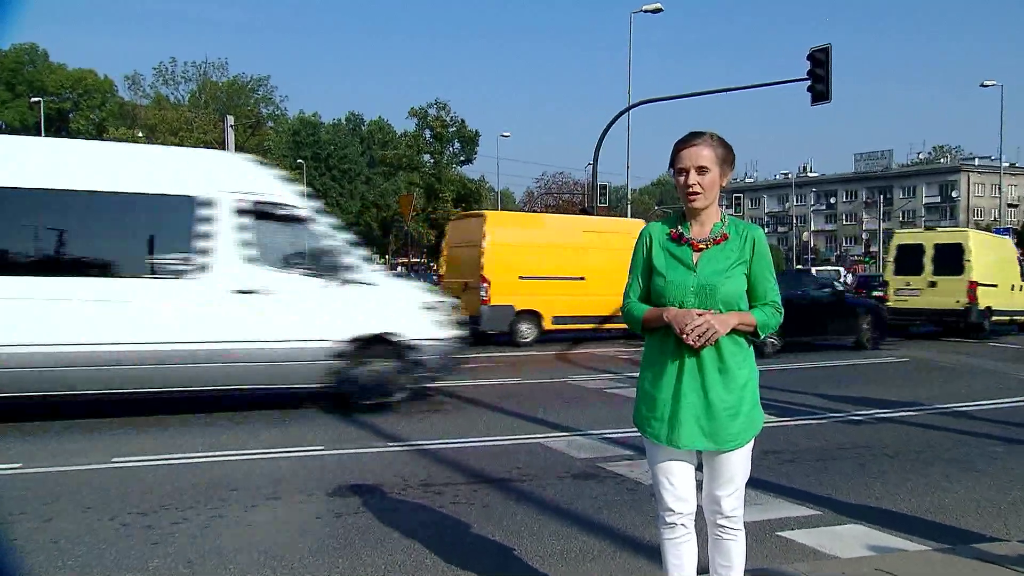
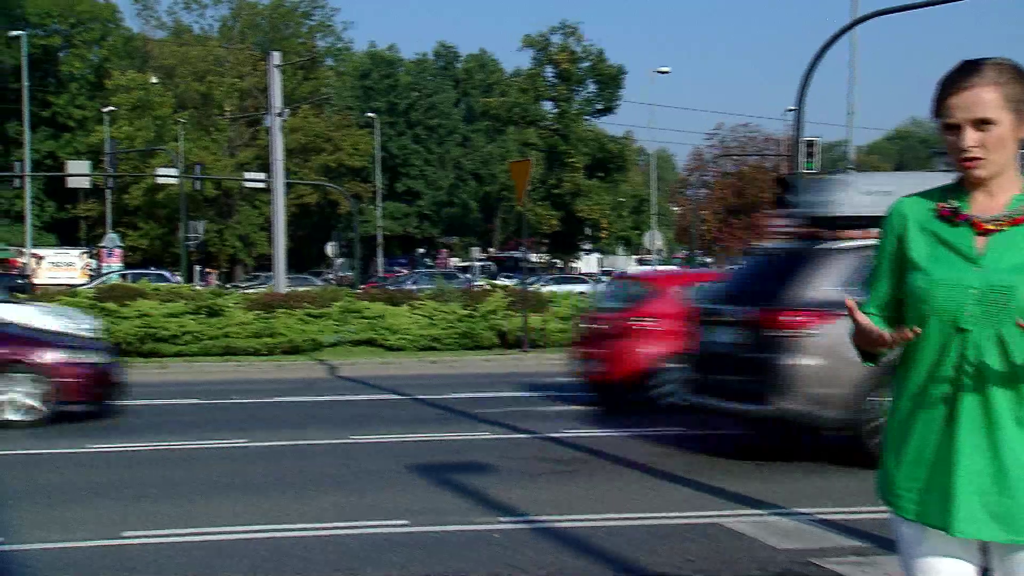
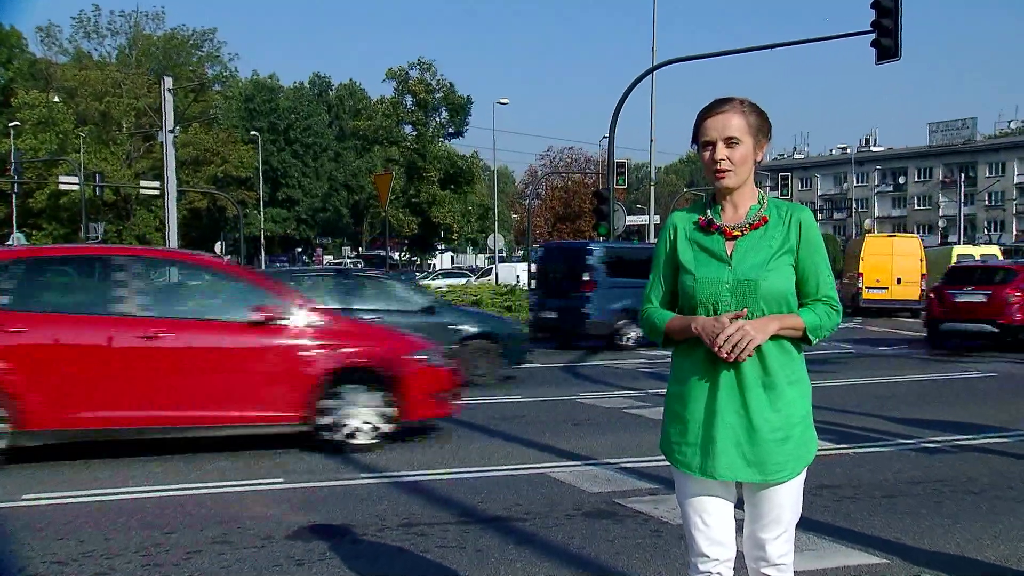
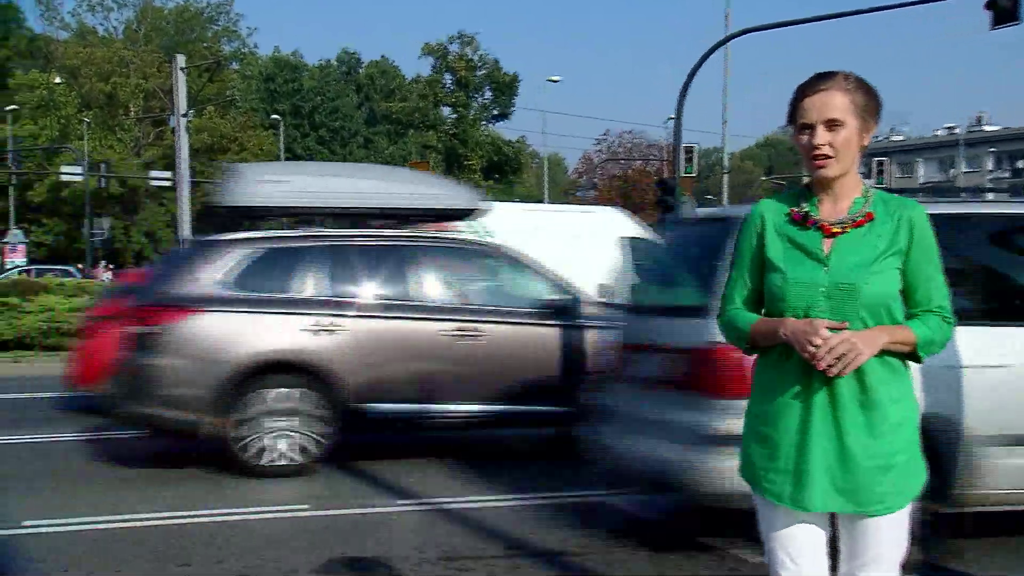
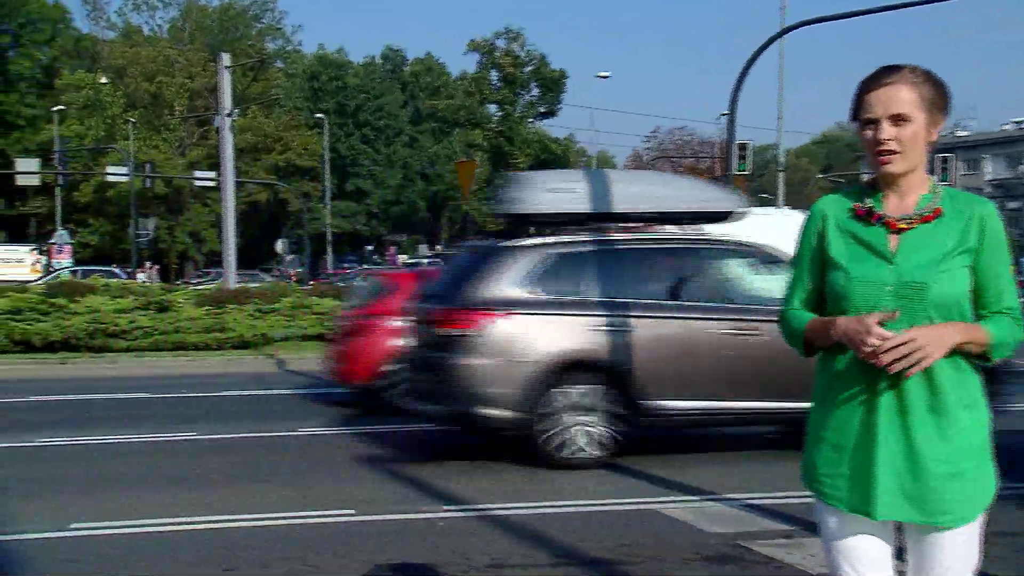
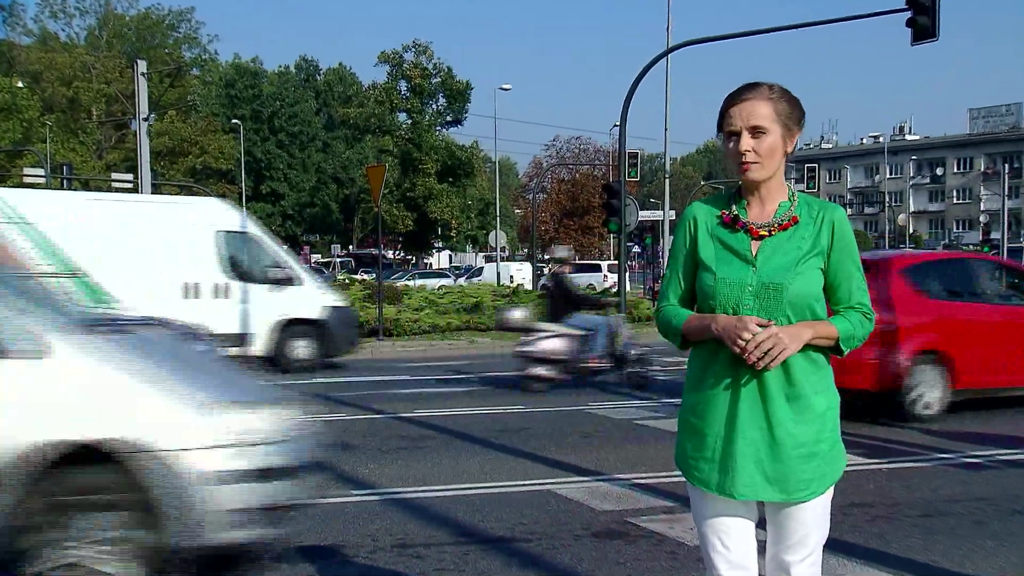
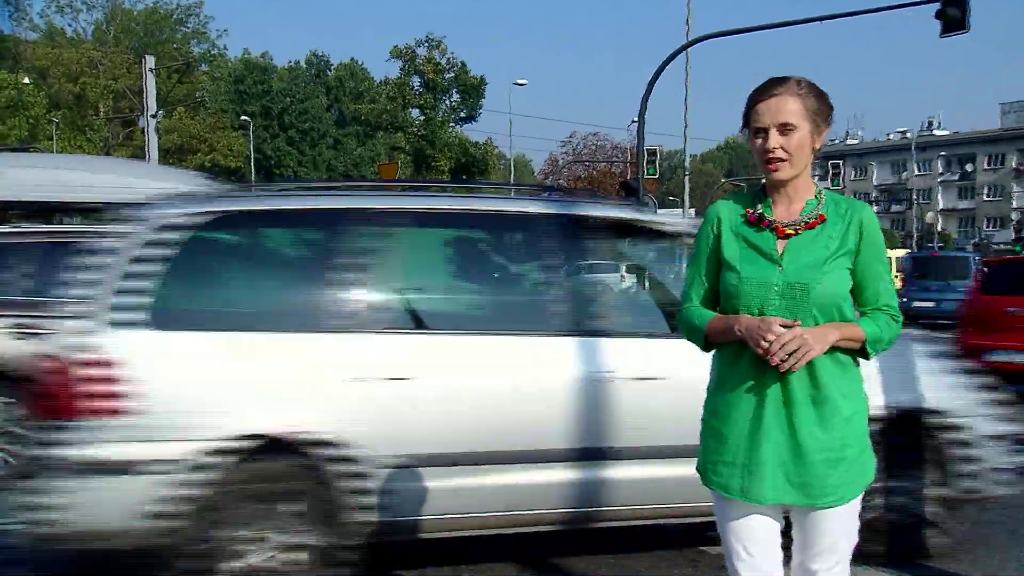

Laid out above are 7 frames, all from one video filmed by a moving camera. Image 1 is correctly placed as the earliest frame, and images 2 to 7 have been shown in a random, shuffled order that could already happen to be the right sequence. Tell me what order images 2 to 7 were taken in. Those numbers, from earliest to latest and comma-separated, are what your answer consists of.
3, 6, 7, 4, 5, 2
